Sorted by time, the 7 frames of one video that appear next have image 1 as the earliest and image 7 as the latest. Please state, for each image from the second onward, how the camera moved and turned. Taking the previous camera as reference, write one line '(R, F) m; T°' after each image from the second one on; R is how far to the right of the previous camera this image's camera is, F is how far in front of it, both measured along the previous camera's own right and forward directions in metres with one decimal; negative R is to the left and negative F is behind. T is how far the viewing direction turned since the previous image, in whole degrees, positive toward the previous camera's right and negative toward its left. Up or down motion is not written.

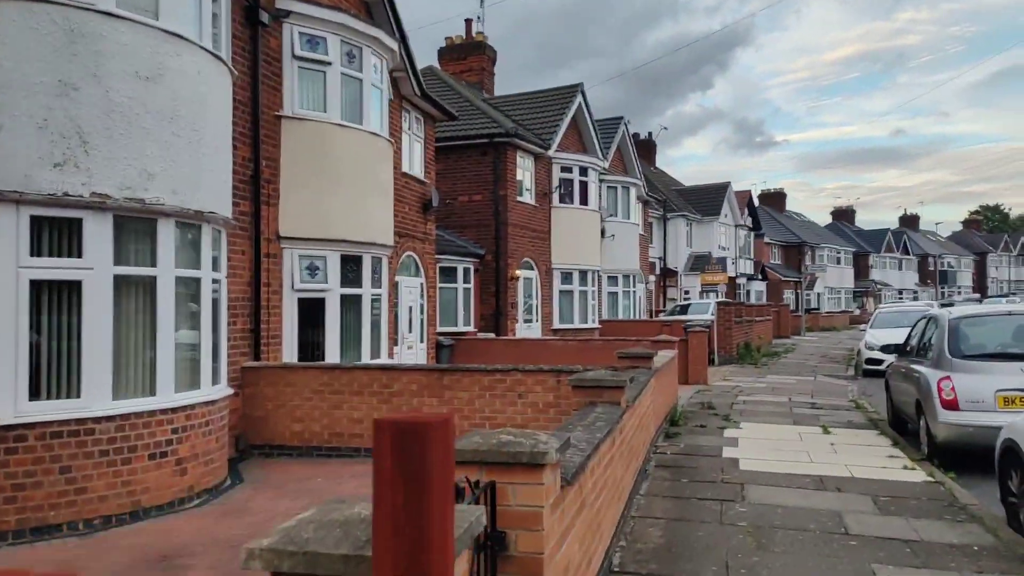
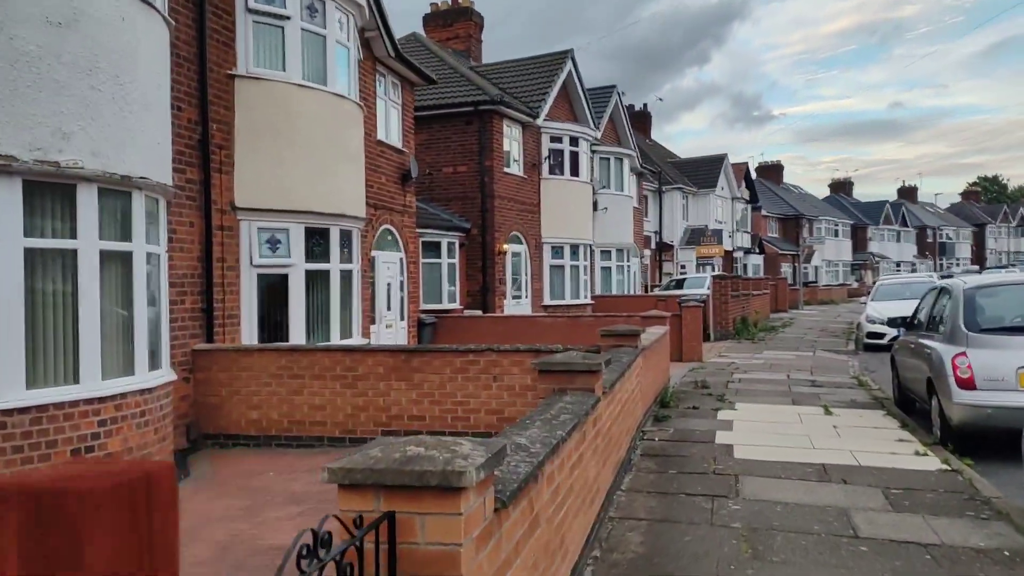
(+0.2, +0.8) m; 0°
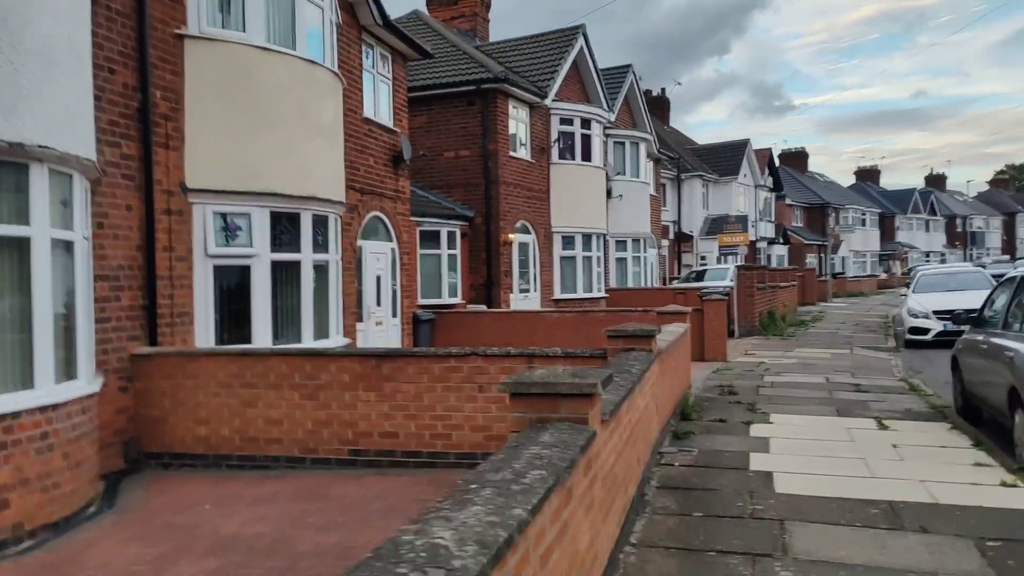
(+0.2, +1.4) m; -1°
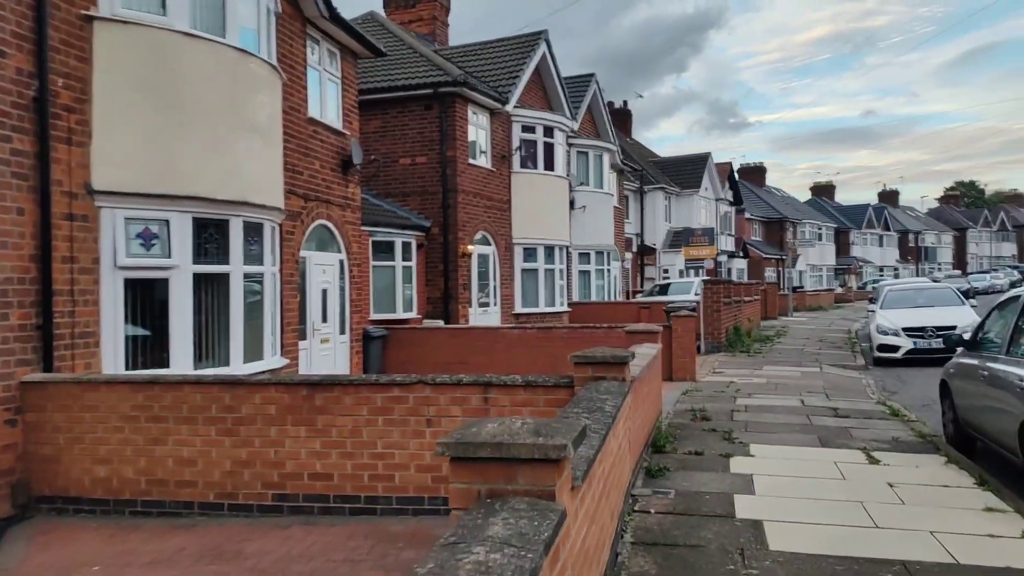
(+0.1, +0.8) m; +3°
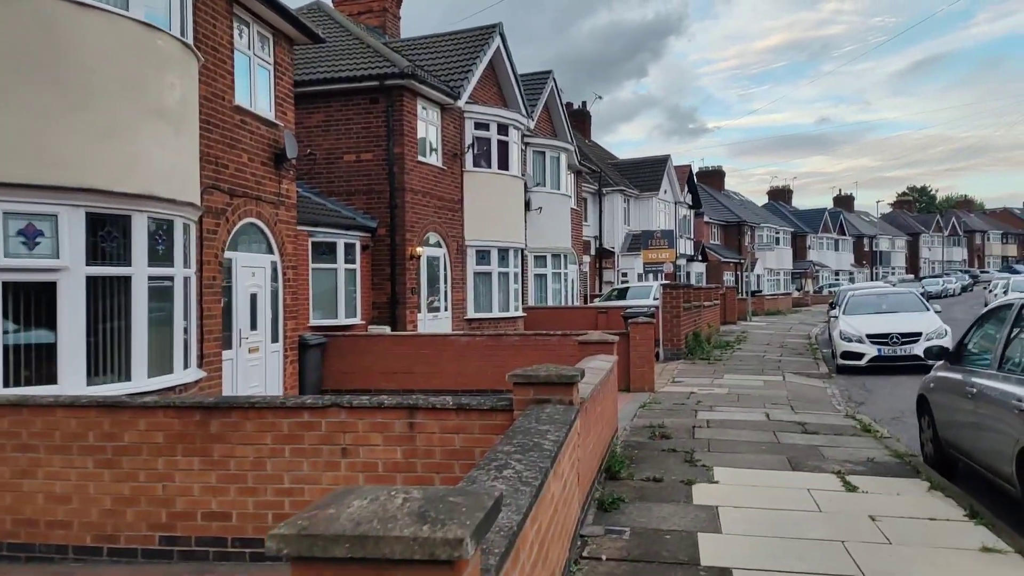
(+0.2, +0.8) m; +3°
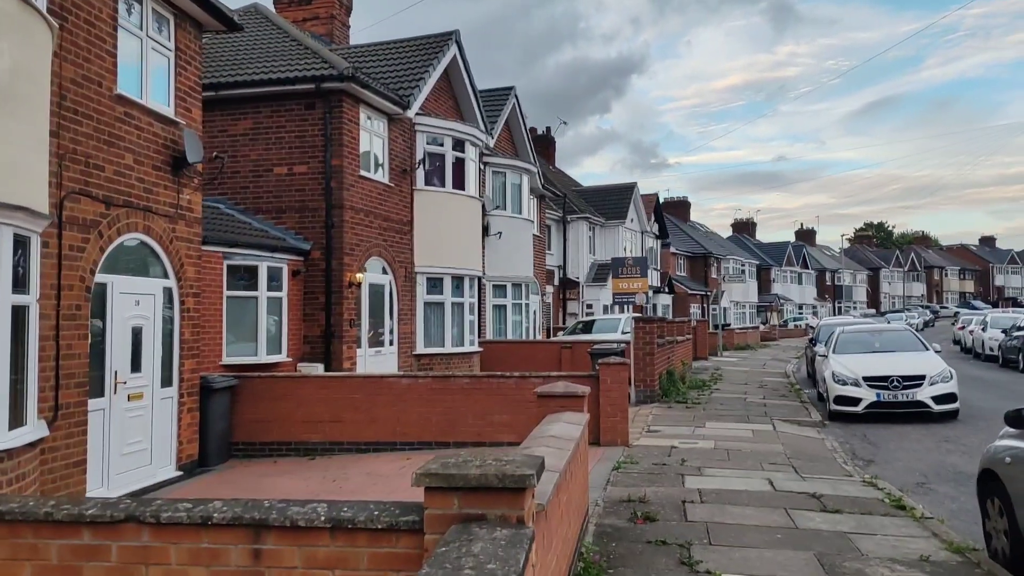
(+0.2, +1.9) m; +3°
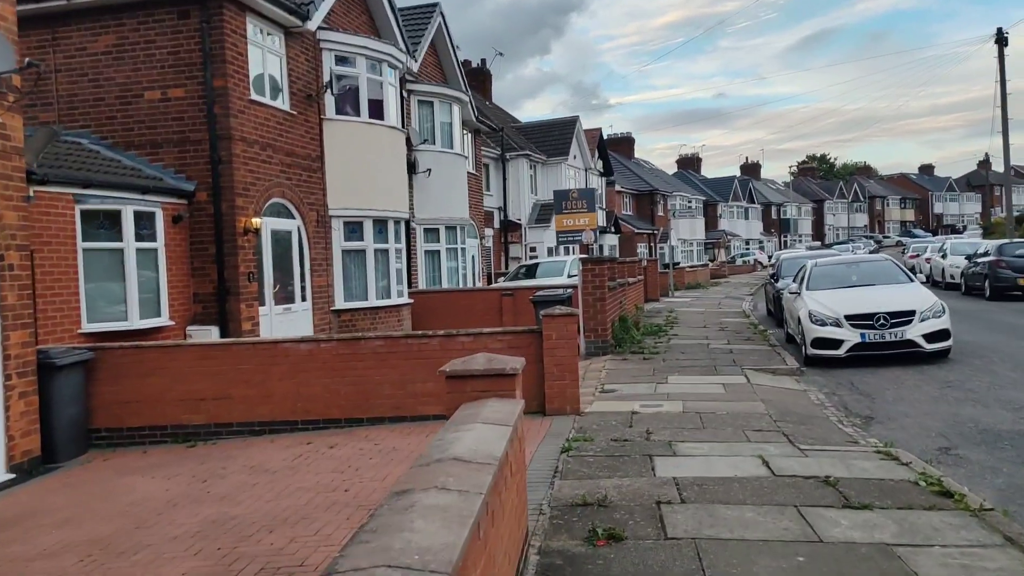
(+0.3, +1.9) m; +4°
